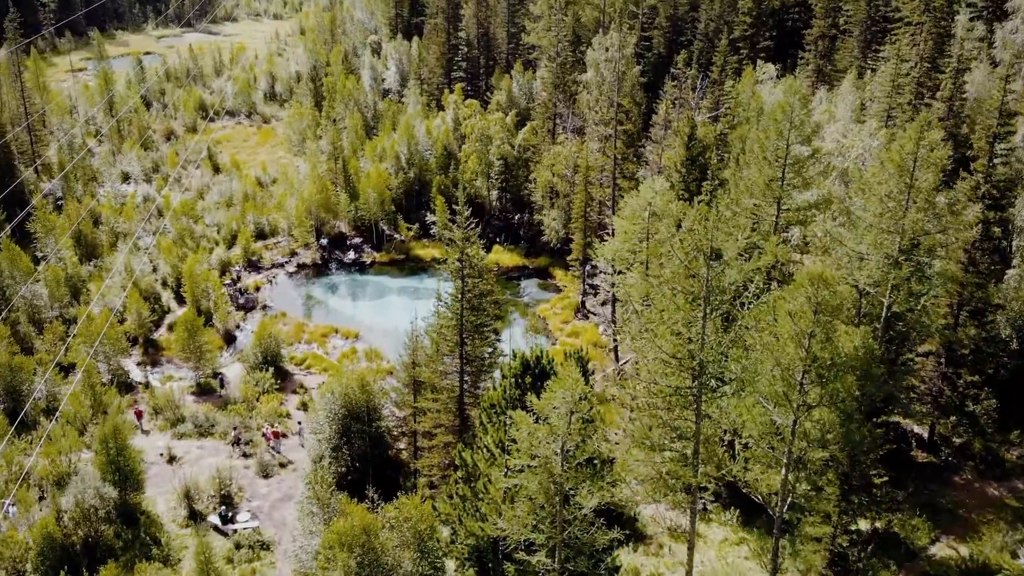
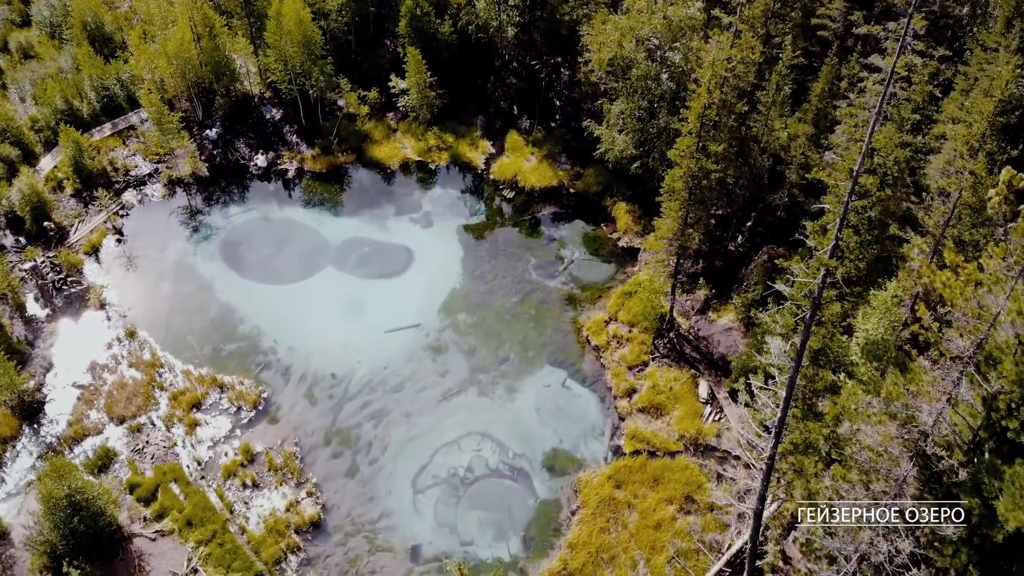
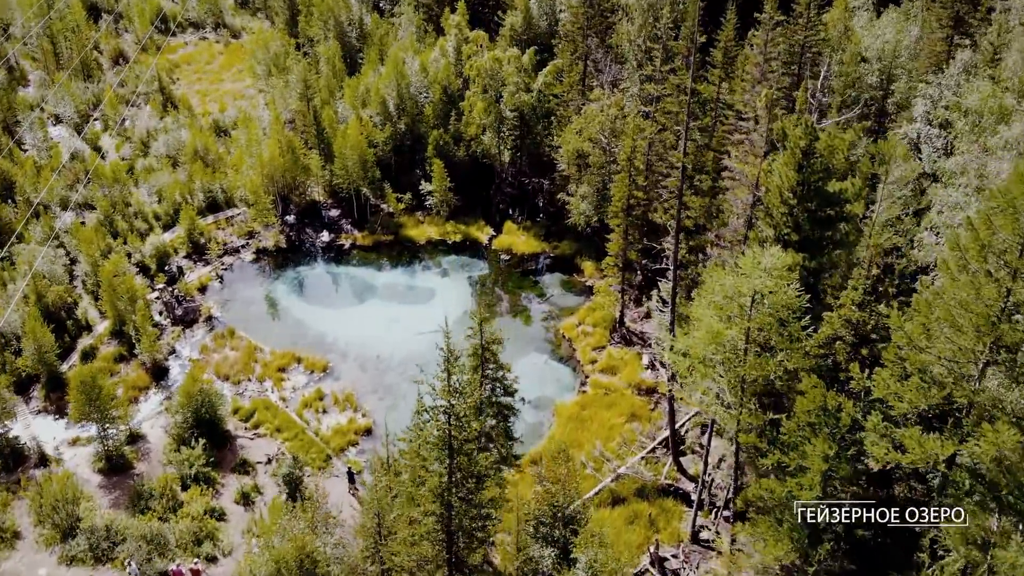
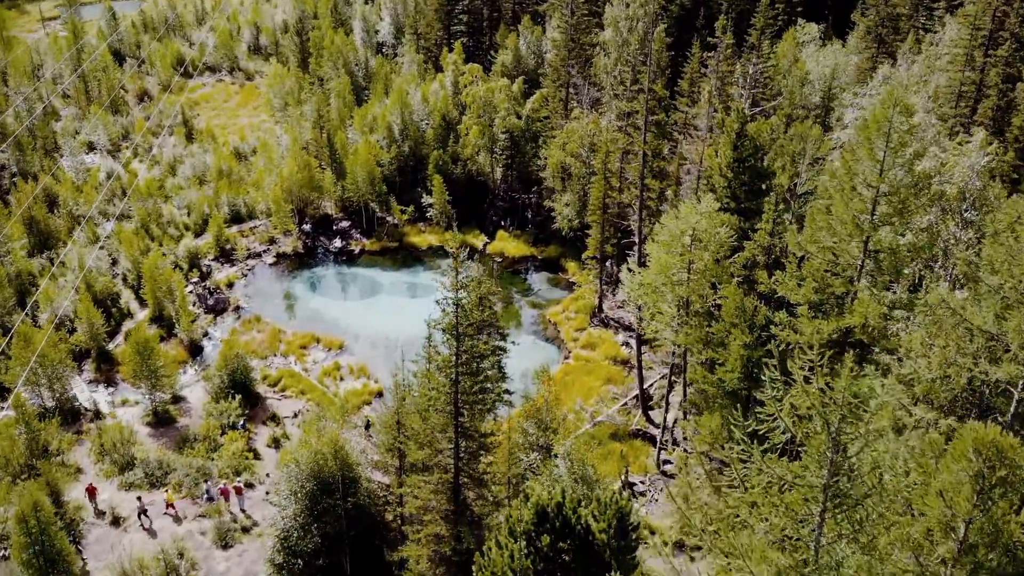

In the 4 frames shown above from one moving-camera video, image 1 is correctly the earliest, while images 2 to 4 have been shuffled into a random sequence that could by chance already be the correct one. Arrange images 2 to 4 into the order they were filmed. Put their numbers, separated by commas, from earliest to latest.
4, 3, 2
